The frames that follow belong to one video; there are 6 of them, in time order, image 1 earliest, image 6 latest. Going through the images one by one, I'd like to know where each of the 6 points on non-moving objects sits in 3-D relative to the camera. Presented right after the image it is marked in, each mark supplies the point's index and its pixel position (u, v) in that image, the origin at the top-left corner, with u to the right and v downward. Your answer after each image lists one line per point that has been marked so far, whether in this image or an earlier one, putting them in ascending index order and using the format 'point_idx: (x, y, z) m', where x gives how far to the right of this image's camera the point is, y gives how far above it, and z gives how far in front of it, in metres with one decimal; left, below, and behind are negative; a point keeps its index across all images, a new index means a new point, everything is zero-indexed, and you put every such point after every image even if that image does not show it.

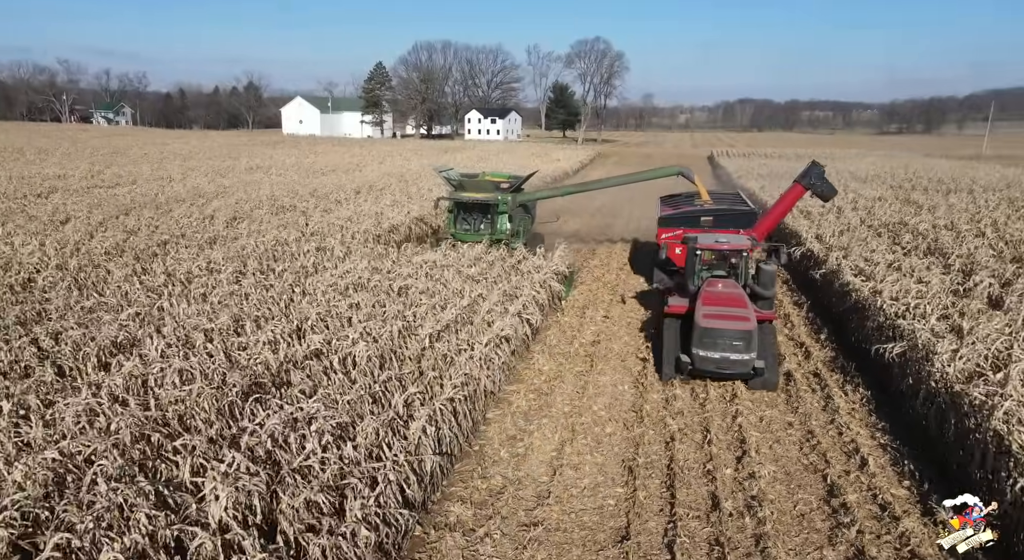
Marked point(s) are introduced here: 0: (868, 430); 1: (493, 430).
0: (+3.7, -1.6, +6.1) m
1: (-0.2, -1.6, +6.3) m
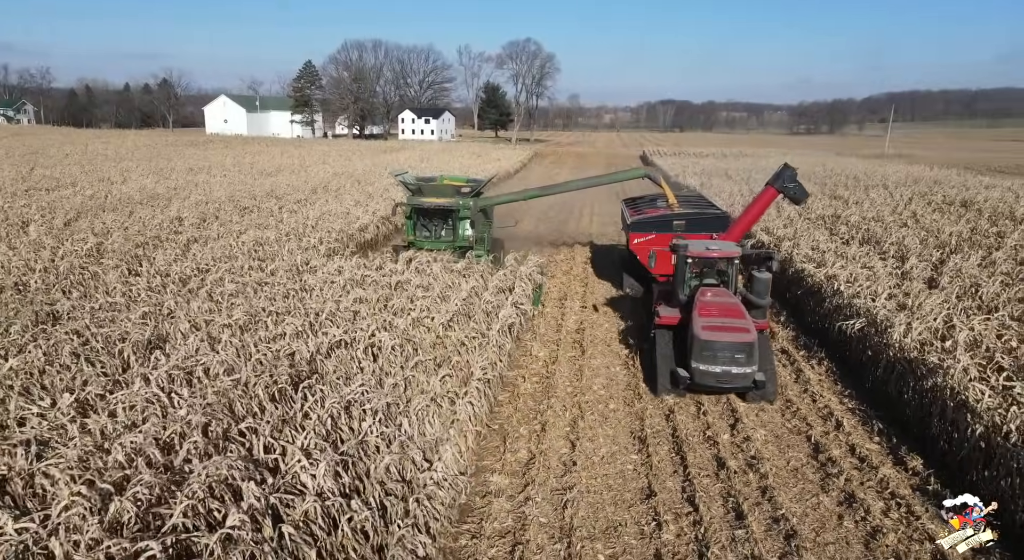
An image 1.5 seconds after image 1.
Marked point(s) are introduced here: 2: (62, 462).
0: (+3.8, -1.4, +7.0) m
1: (0.0, -1.5, +6.7) m
2: (-2.8, -1.2, +3.7) m
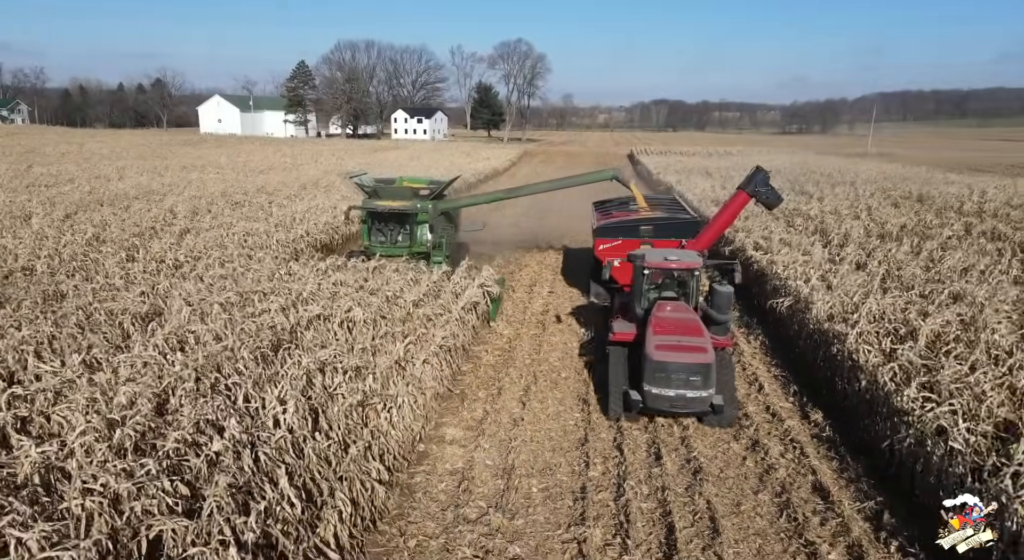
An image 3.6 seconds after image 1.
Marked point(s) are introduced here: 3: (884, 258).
0: (+3.3, -1.1, +7.8) m
1: (-0.5, -1.2, +7.5) m
2: (-3.3, -0.9, +4.4) m
3: (+6.0, +0.4, +9.6) m
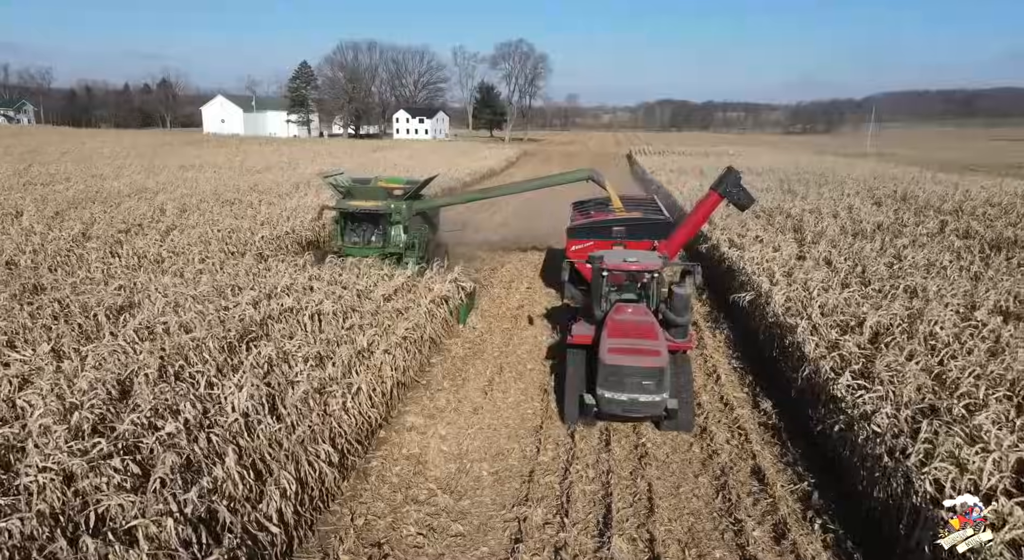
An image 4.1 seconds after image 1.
0: (+2.9, -1.1, +8.0) m
1: (-1.0, -1.2, +7.8) m
2: (-3.8, -0.9, +4.7) m
3: (+5.6, +0.4, +9.7) m
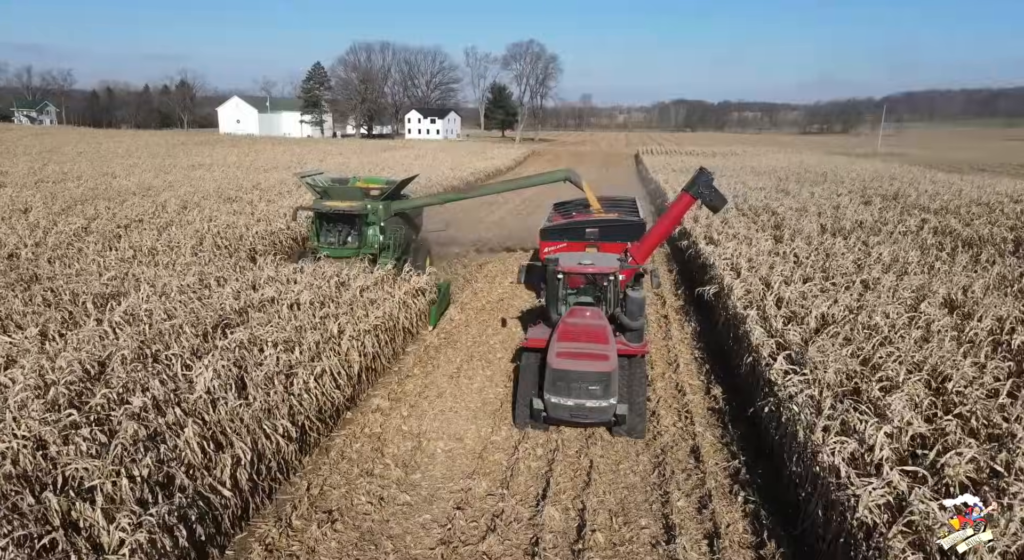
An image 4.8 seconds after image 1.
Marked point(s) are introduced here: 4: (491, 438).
0: (+2.5, -1.0, +8.3) m
1: (-1.4, -1.1, +8.1) m
2: (-4.3, -0.7, +5.2) m
3: (+5.2, +0.5, +10.0) m
4: (-0.2, -1.7, +6.2) m
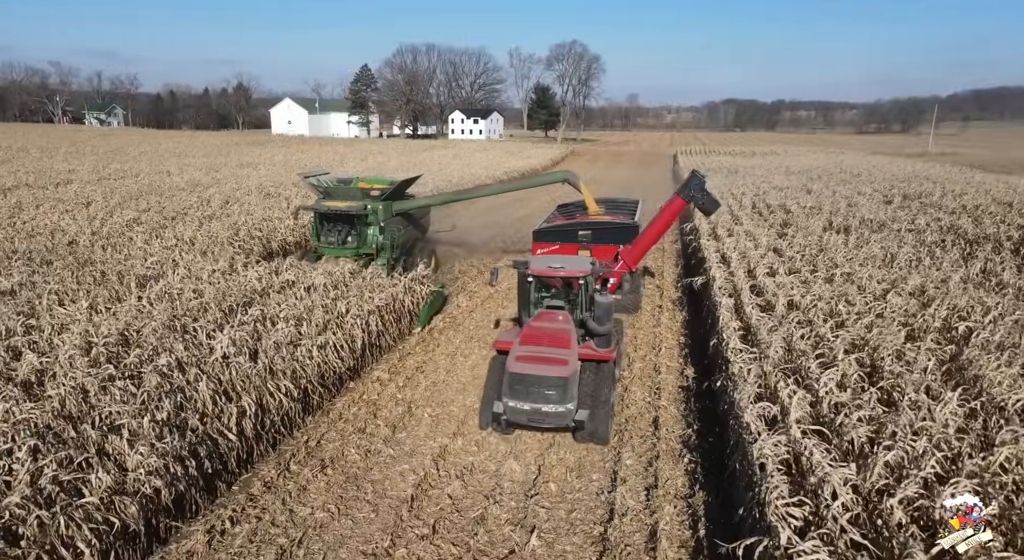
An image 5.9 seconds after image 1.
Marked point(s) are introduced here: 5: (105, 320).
0: (+2.4, -0.8, +8.8) m
1: (-1.5, -0.9, +8.9) m
2: (-4.5, -0.5, +6.1) m
3: (+5.3, +0.6, +10.2) m
4: (-0.4, -1.5, +6.9) m
5: (-4.5, -0.4, +6.5) m
